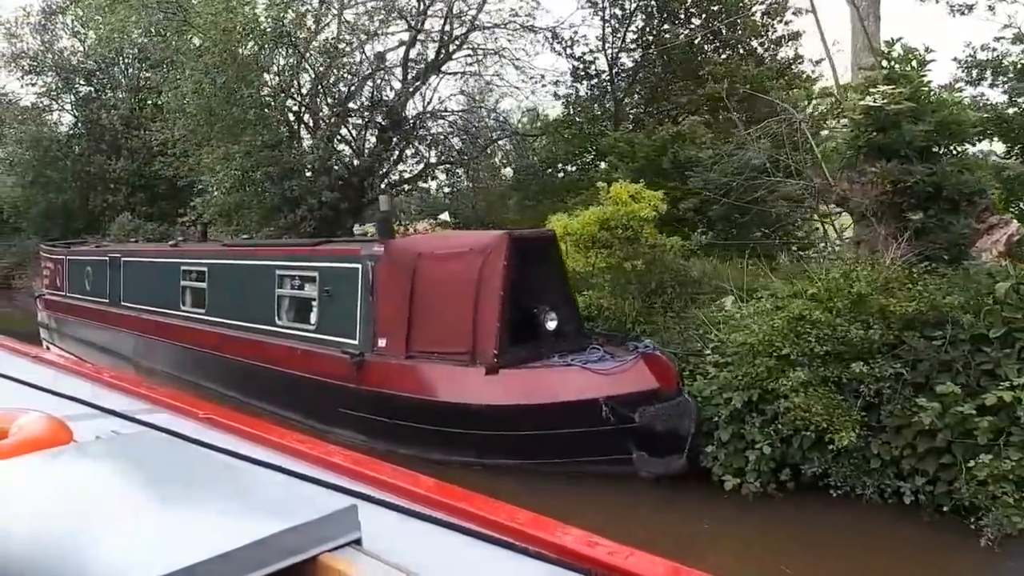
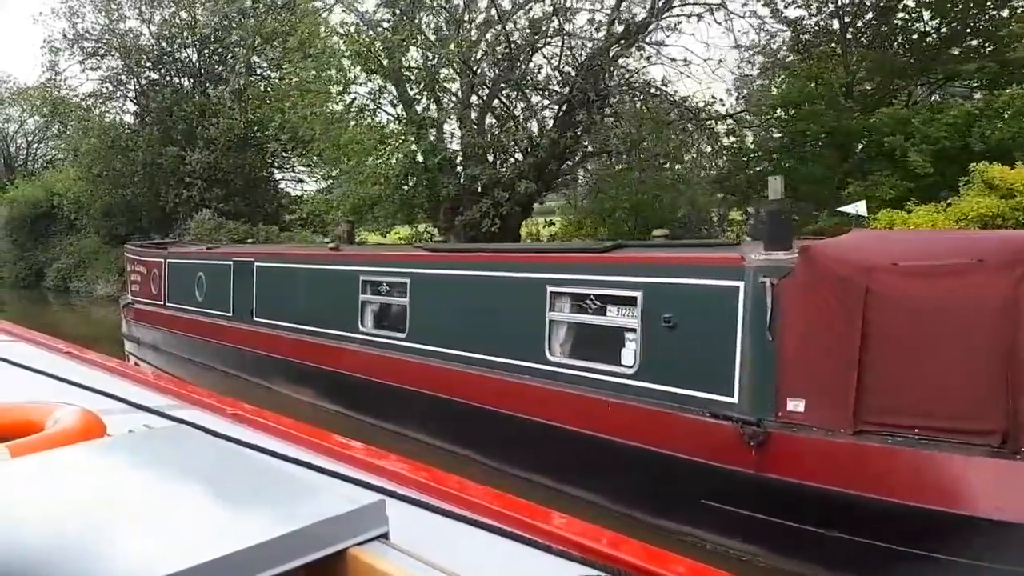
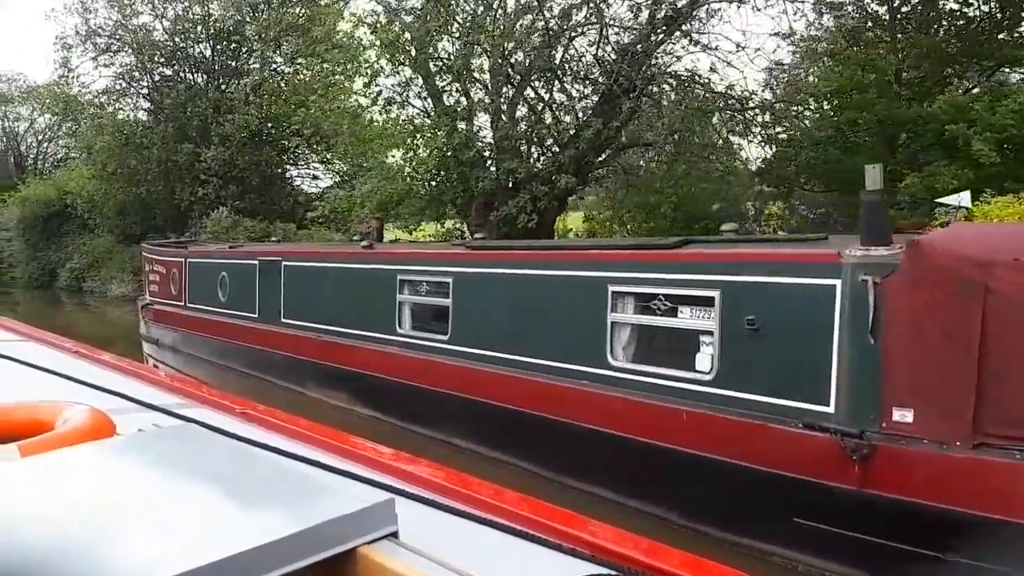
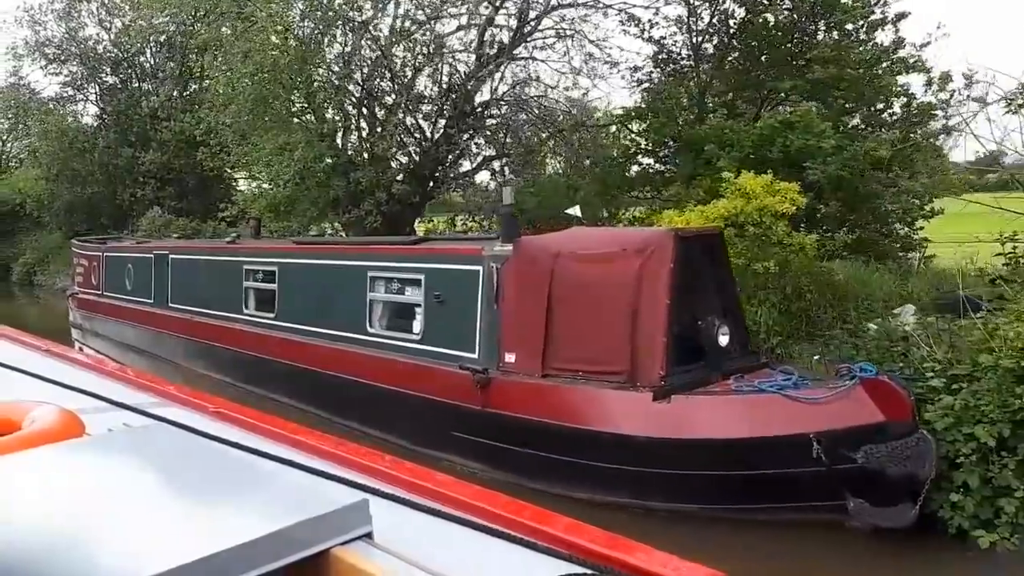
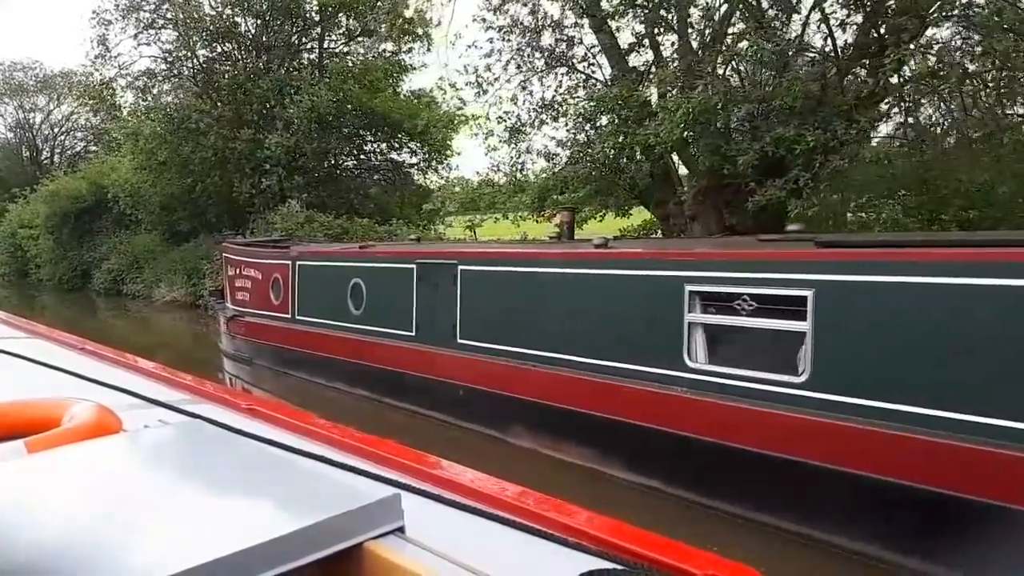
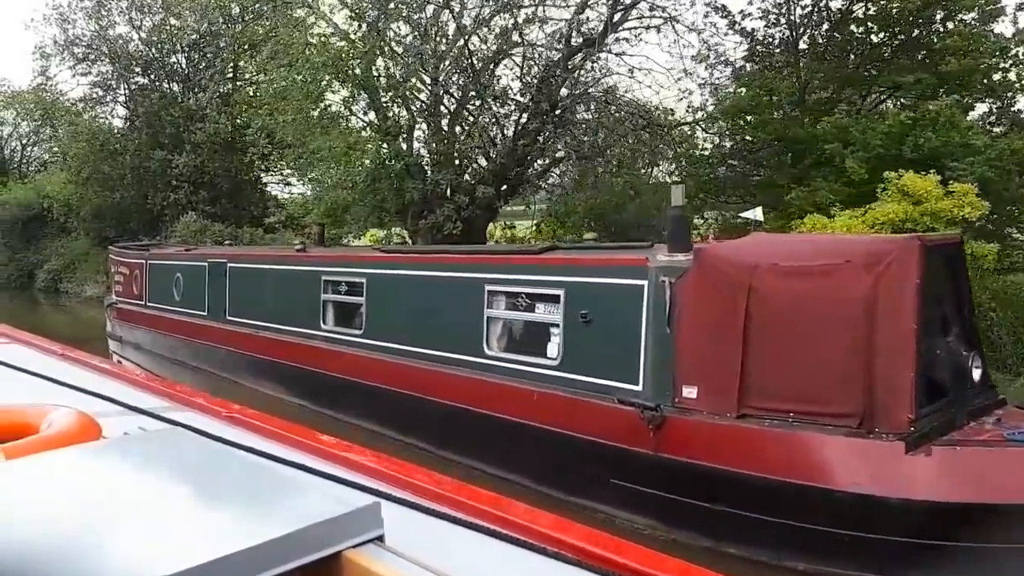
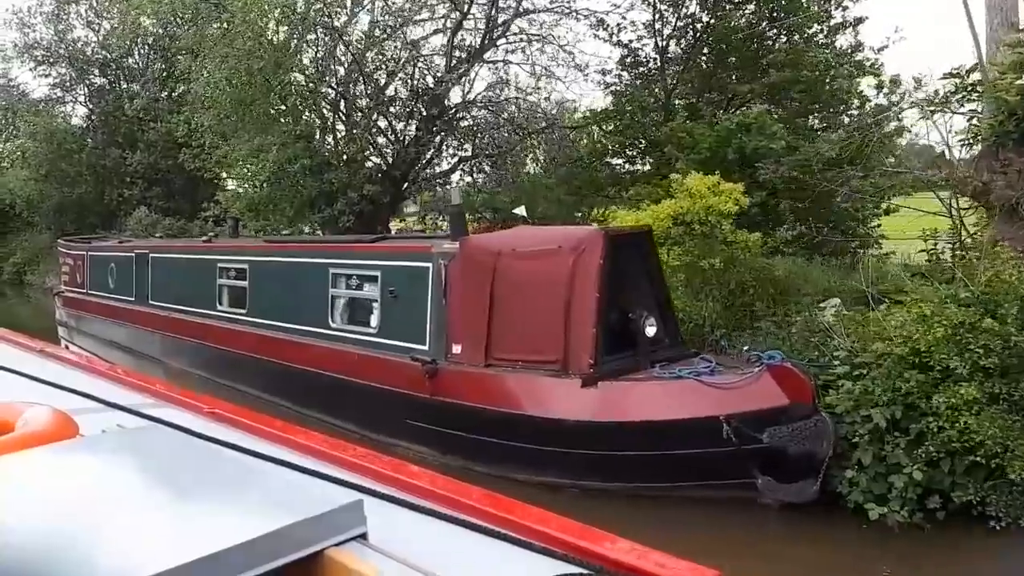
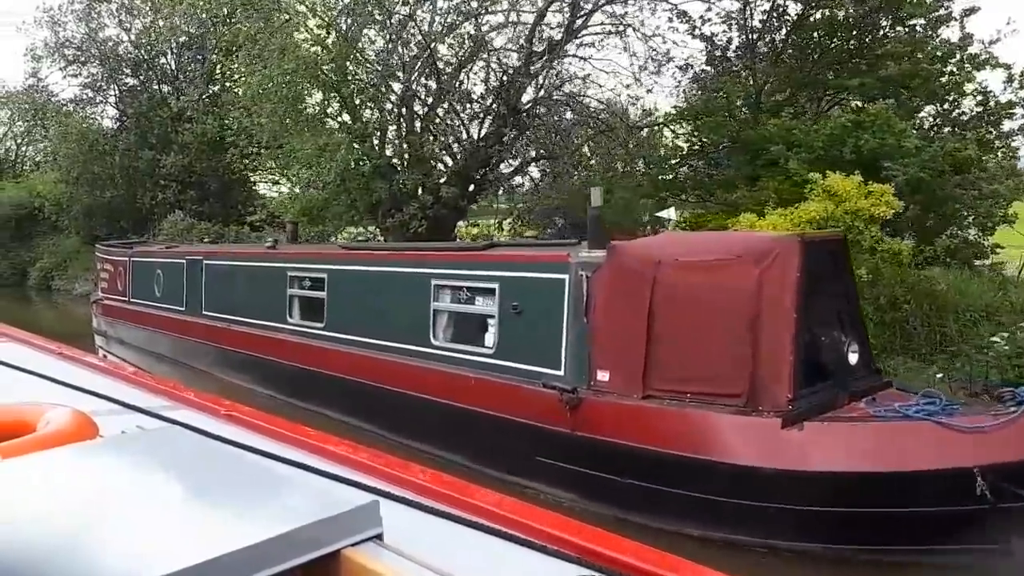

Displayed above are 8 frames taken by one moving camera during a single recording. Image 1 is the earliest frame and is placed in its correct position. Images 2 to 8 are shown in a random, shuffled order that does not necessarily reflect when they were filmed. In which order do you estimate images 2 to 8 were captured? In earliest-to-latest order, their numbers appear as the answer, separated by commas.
7, 4, 8, 6, 2, 3, 5
